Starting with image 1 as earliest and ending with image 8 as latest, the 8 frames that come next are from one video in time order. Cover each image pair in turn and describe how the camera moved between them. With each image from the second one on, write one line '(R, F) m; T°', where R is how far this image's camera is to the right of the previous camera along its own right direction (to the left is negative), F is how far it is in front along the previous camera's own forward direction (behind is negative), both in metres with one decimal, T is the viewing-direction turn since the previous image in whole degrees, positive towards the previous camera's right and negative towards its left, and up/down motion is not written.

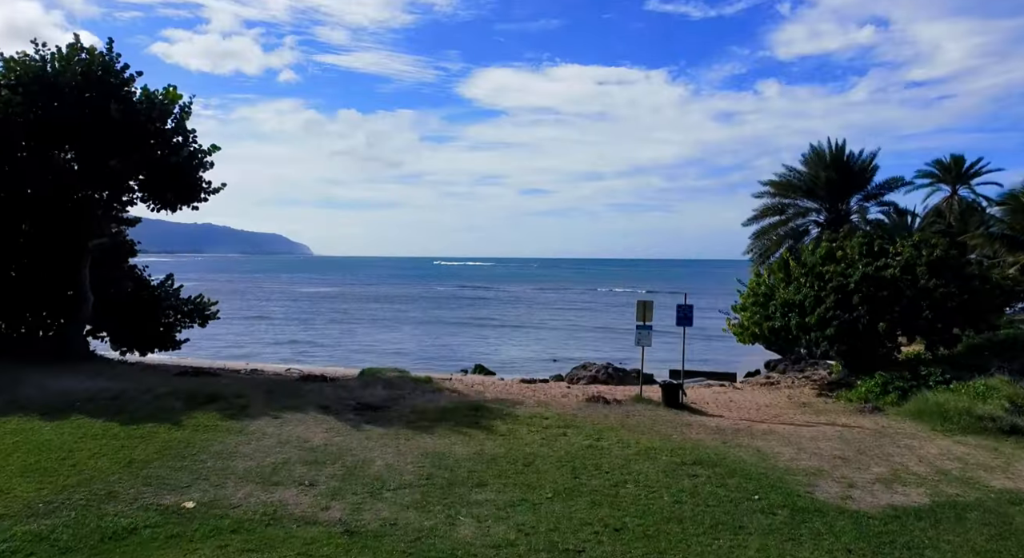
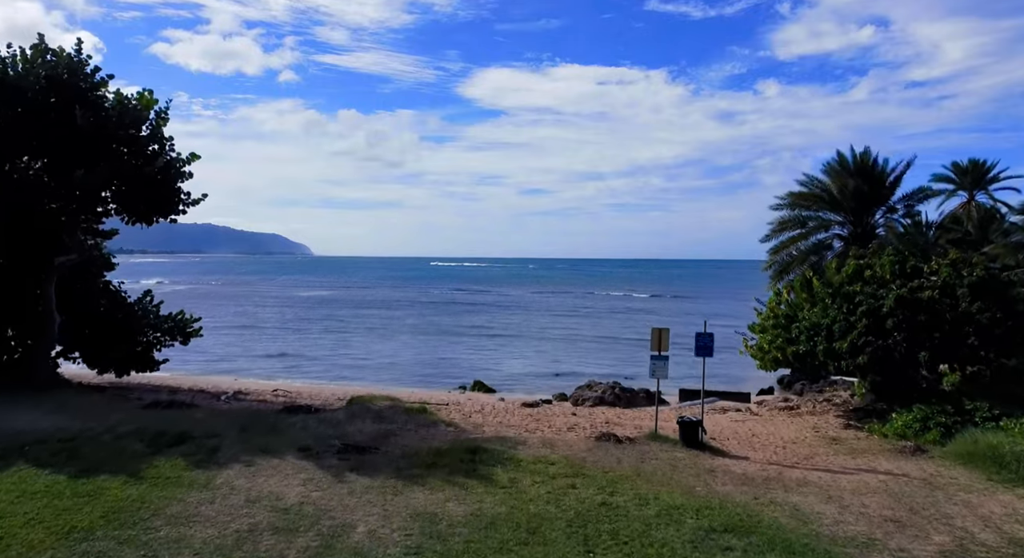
(0.0, +0.8) m; 0°
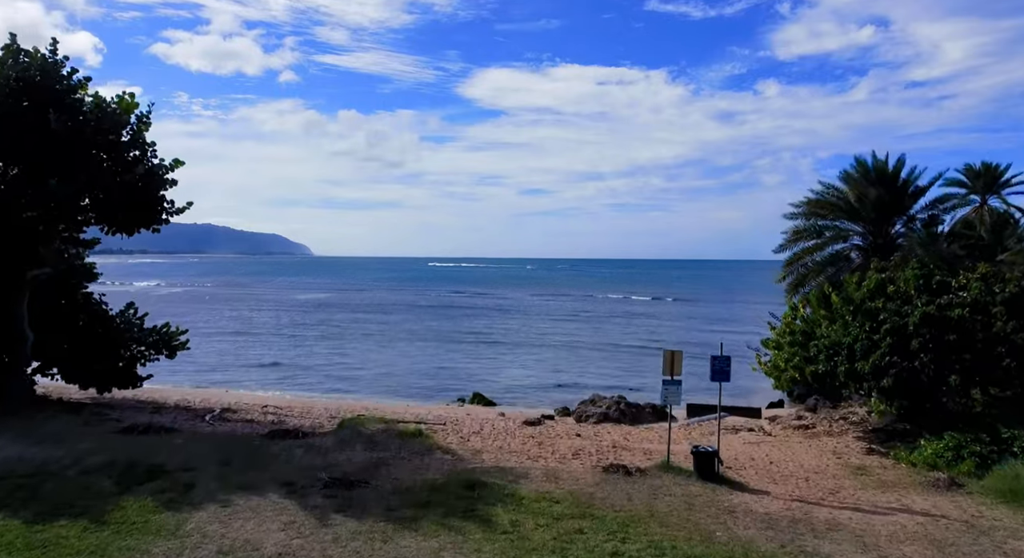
(0.0, +0.5) m; 0°
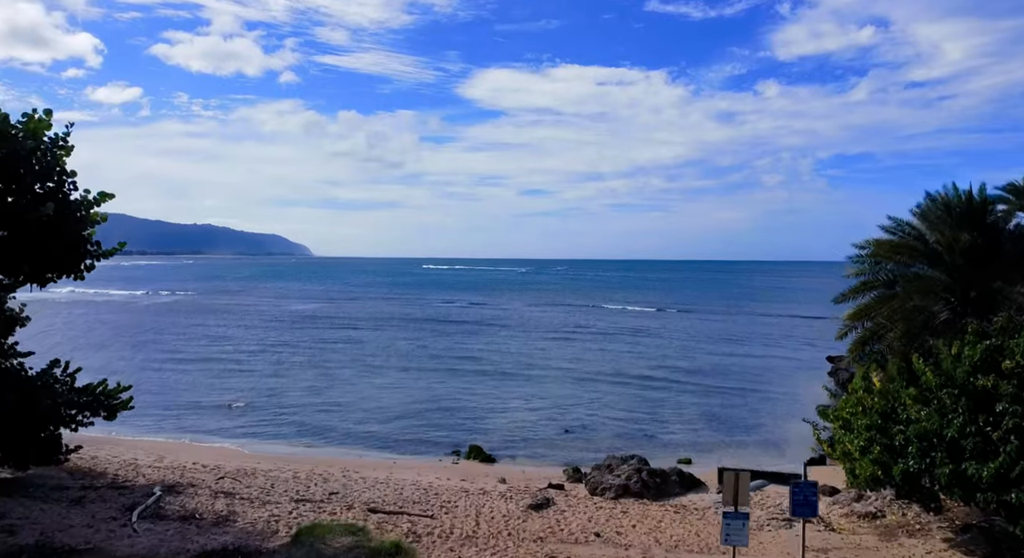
(0.0, +1.9) m; 0°
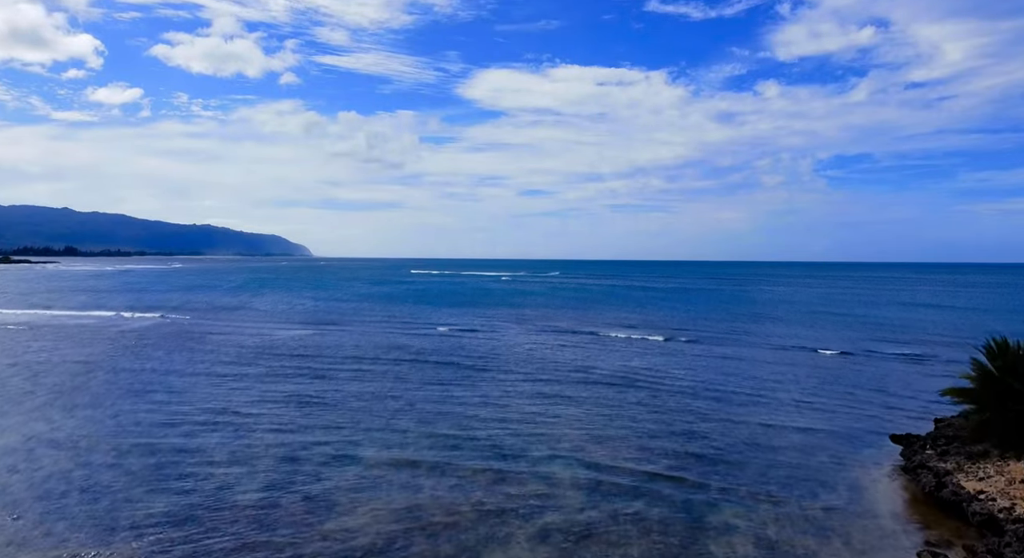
(0.0, +3.8) m; 0°
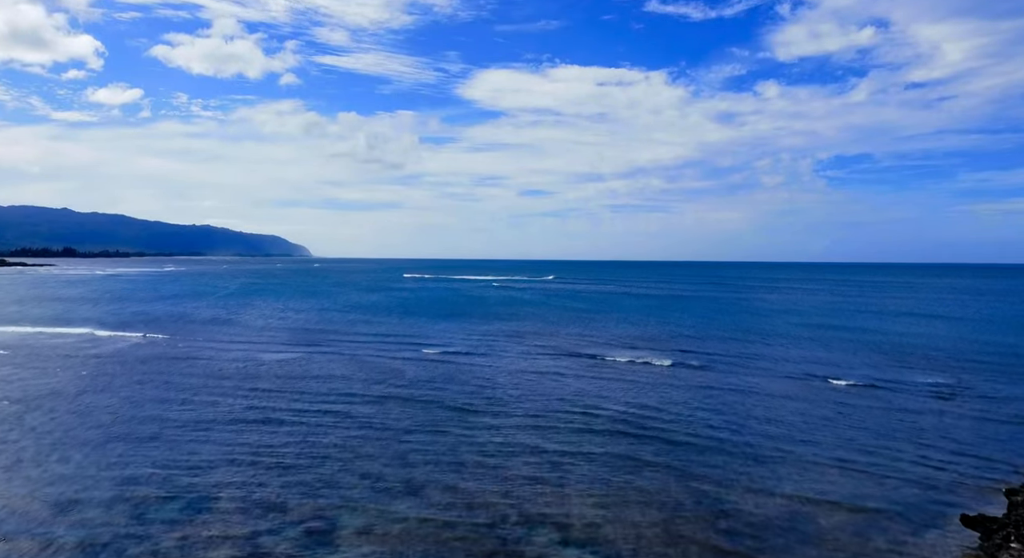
(-0.1, +3.0) m; 0°
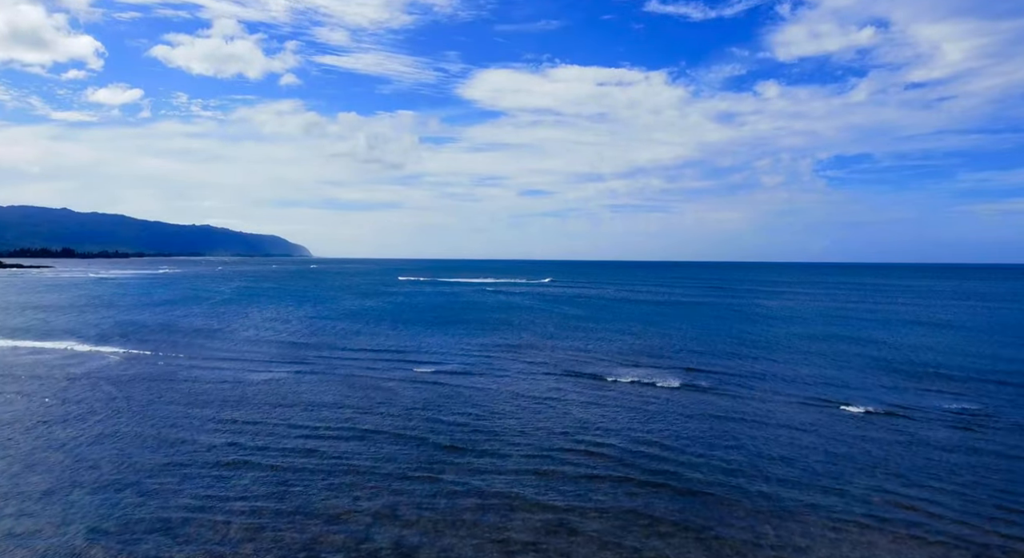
(0.0, +2.3) m; 0°
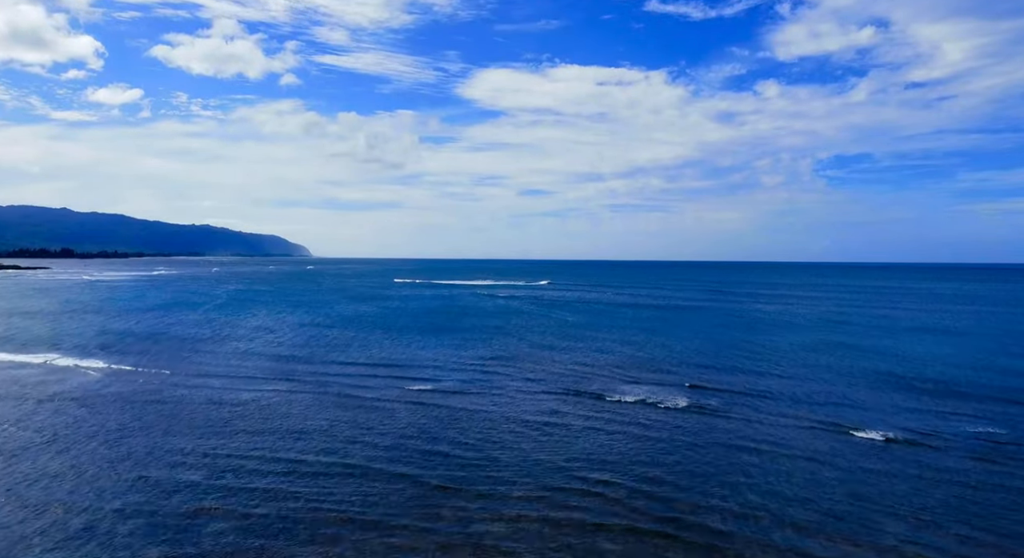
(+0.1, +2.2) m; 0°
